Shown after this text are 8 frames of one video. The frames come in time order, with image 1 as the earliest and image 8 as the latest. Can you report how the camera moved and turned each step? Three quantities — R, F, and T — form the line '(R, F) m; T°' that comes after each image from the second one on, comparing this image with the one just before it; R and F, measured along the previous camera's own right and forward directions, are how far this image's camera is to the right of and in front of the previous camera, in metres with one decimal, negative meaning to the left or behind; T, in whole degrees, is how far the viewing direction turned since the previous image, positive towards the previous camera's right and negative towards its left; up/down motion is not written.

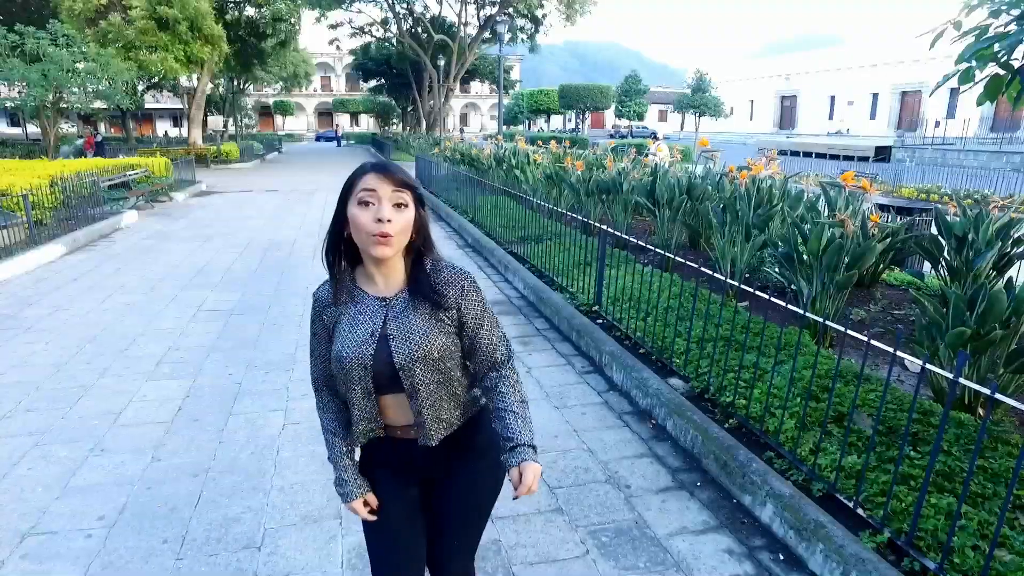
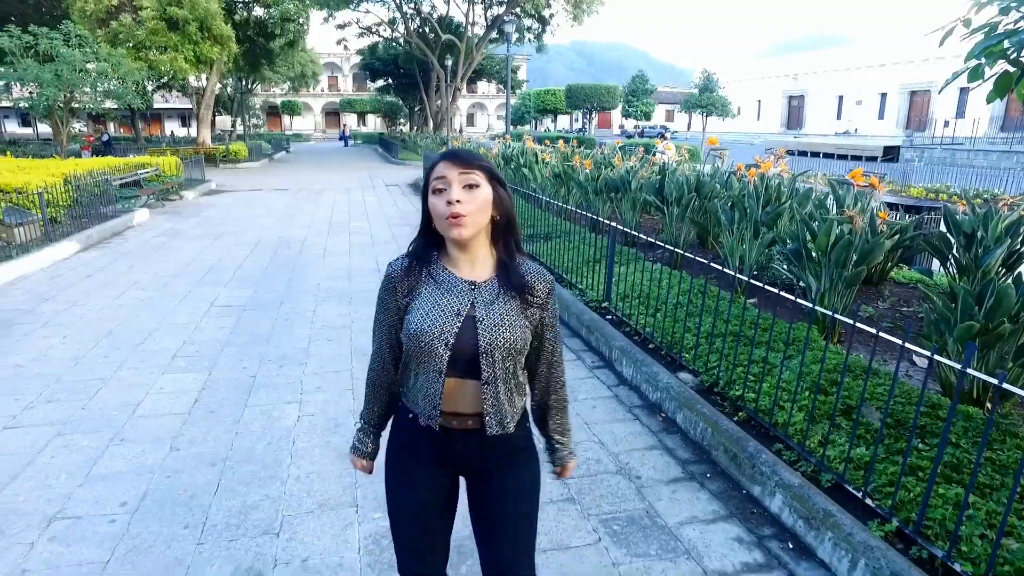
(0.0, 0.0) m; -1°
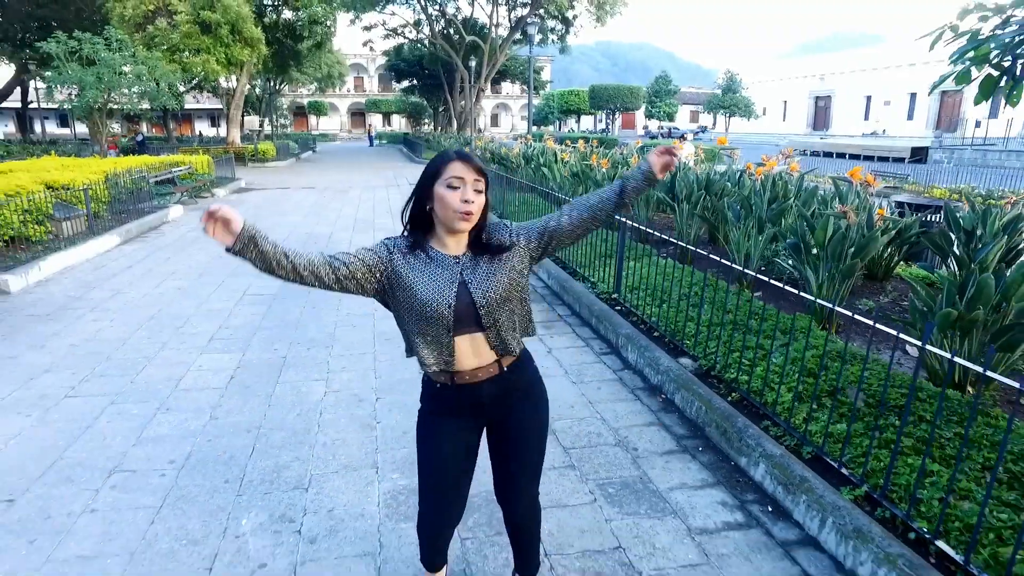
(+0.1, -0.2) m; -2°
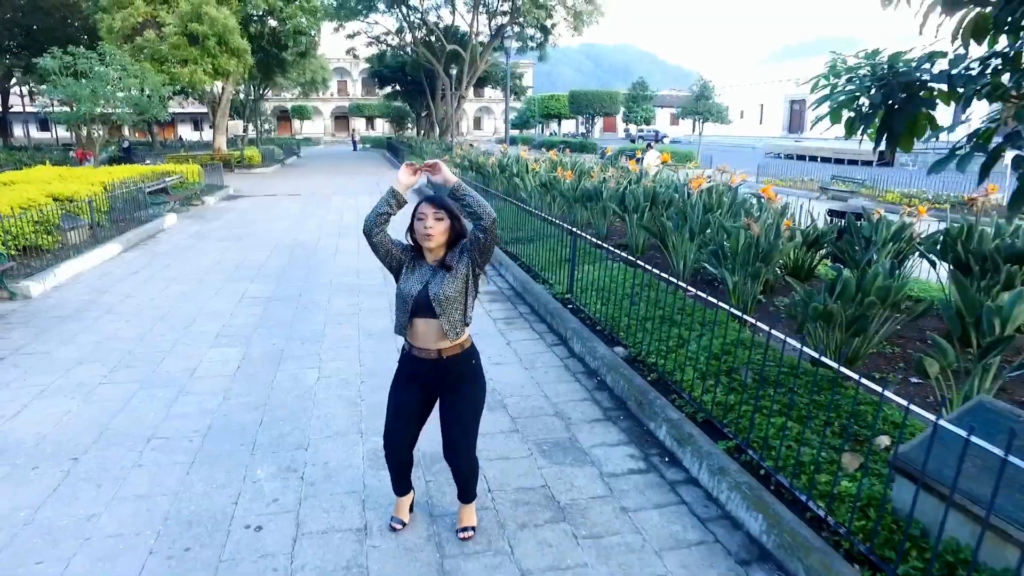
(+0.1, -0.7) m; +1°
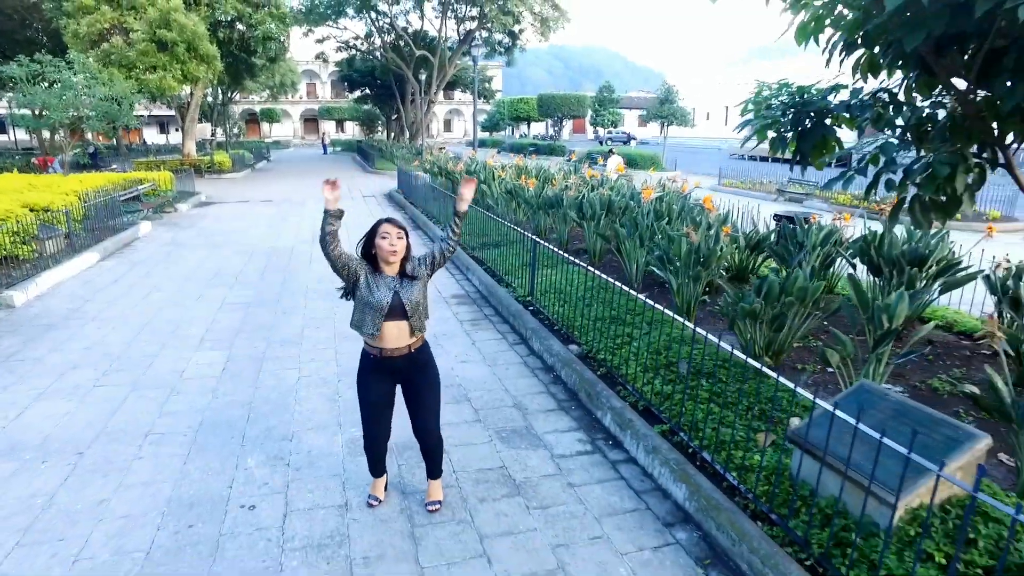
(+0.1, -0.4) m; +2°
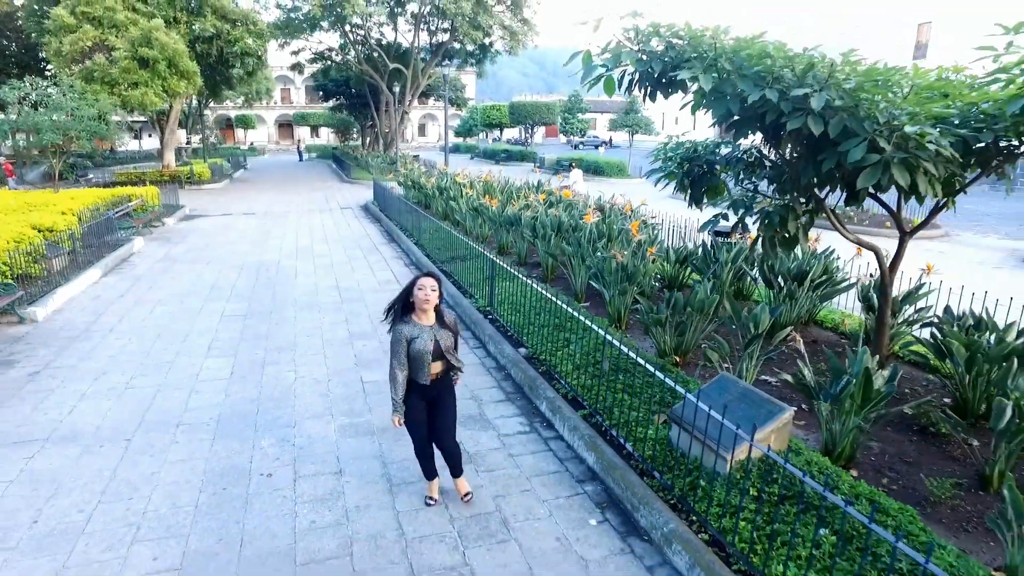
(+0.1, -1.0) m; +2°
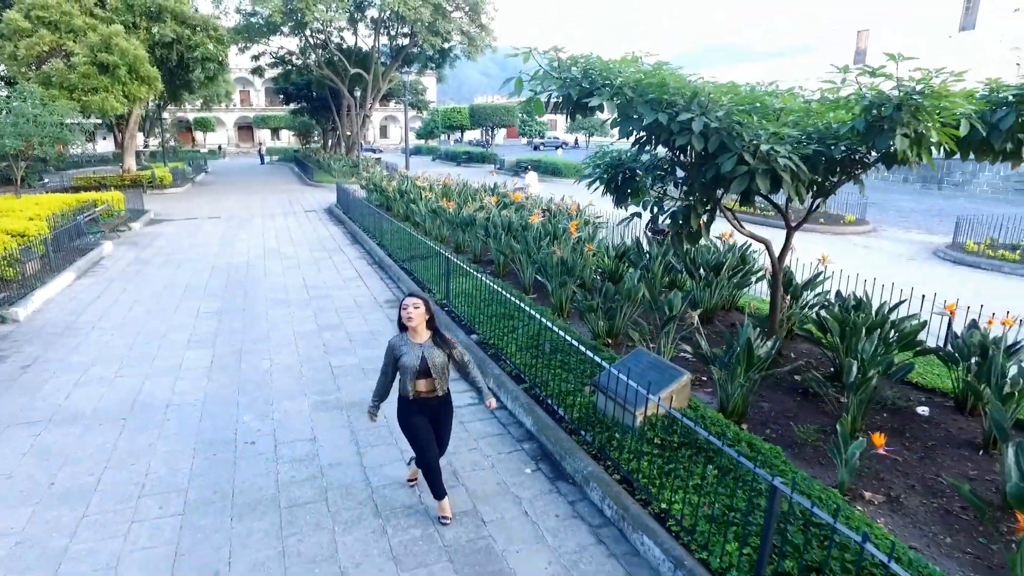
(+0.1, -0.7) m; +3°
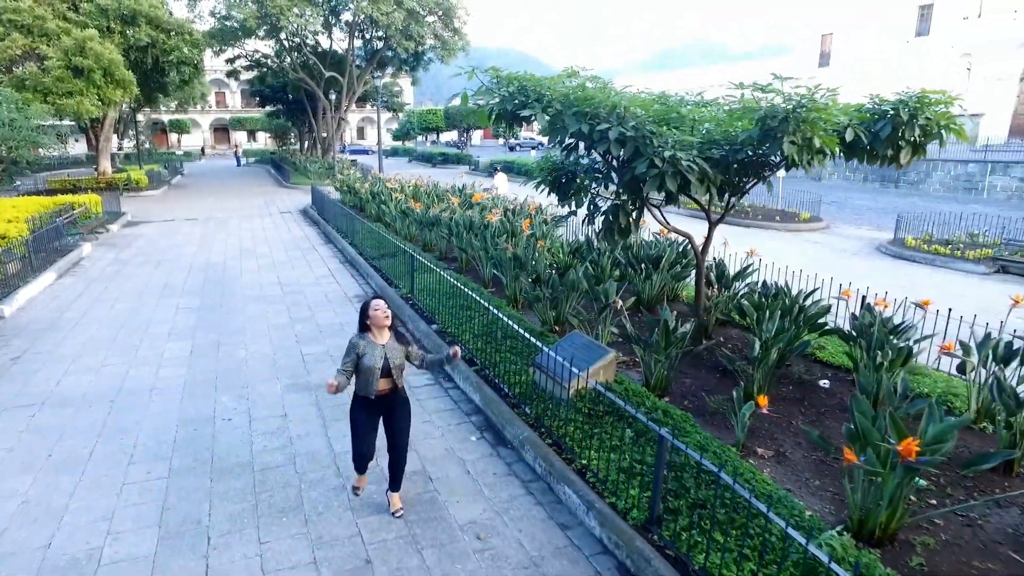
(+0.2, -0.6) m; +2°
